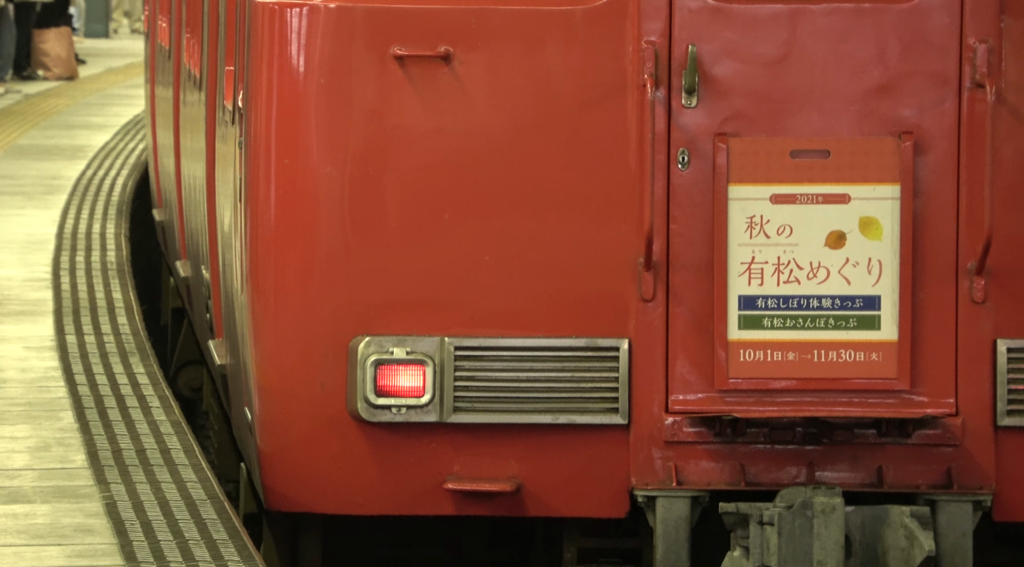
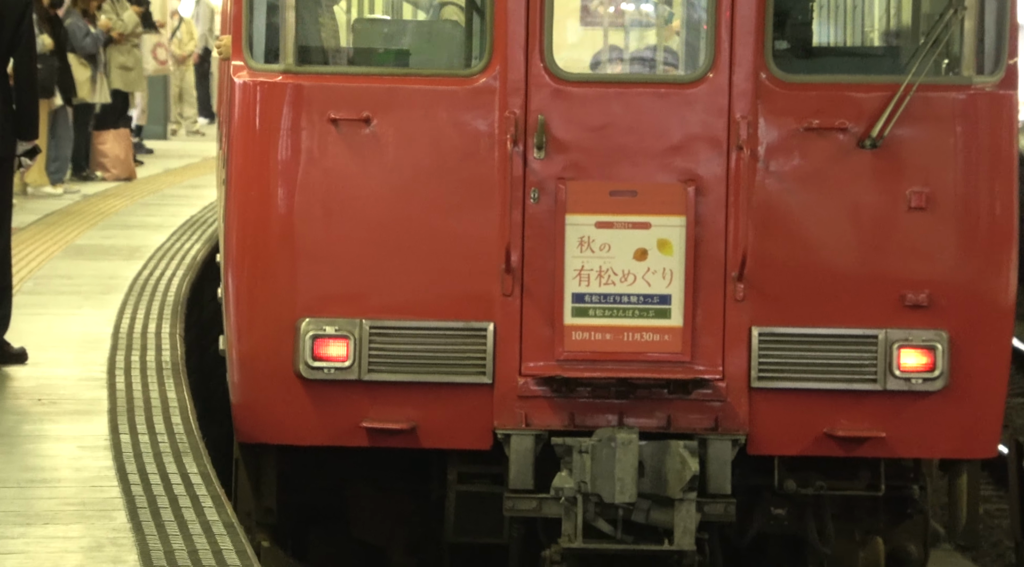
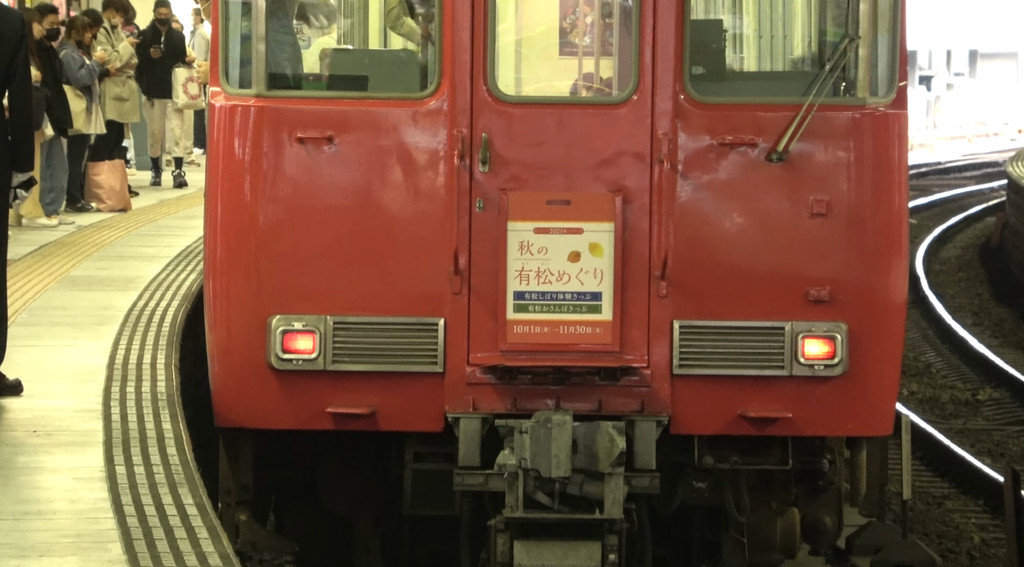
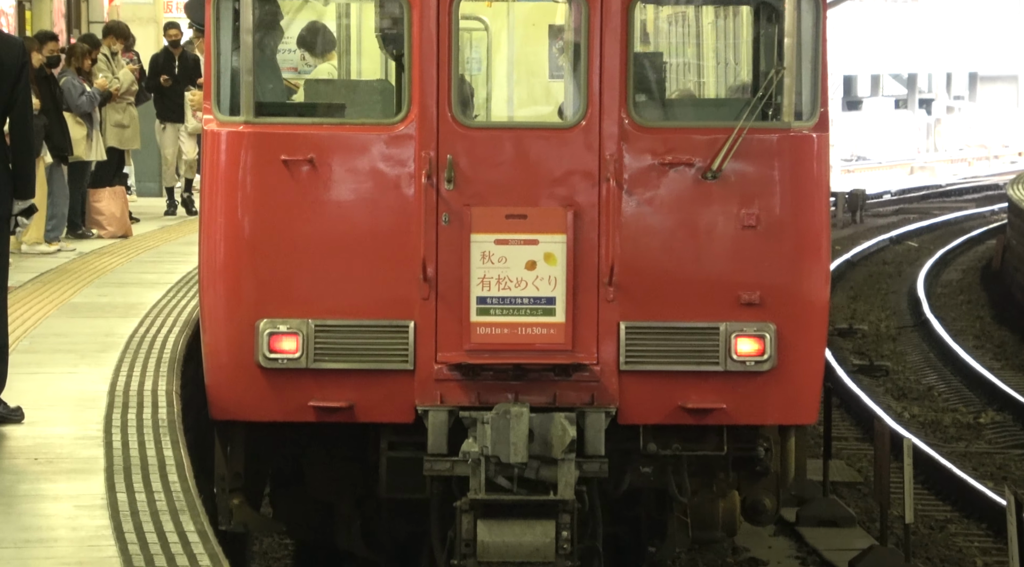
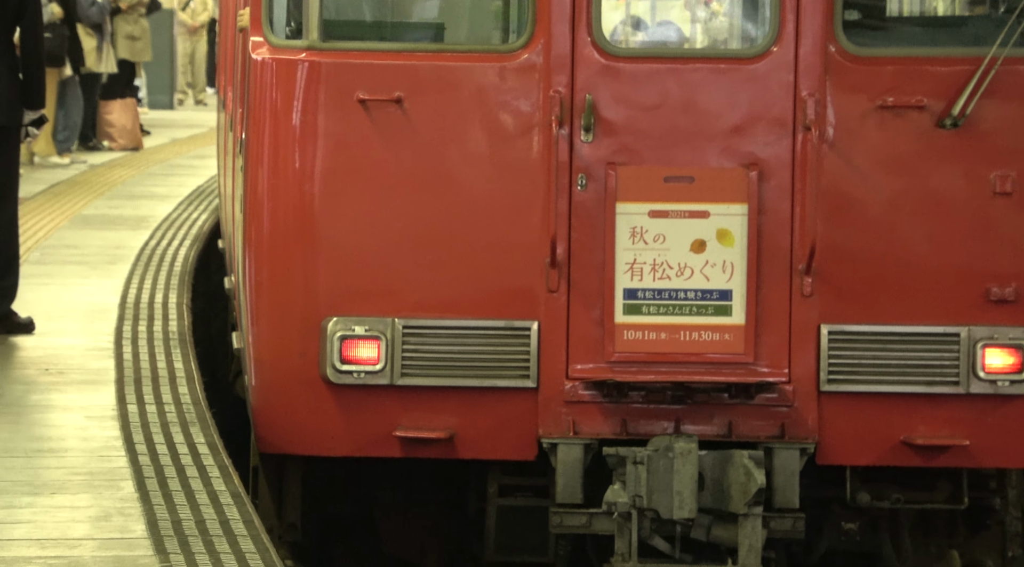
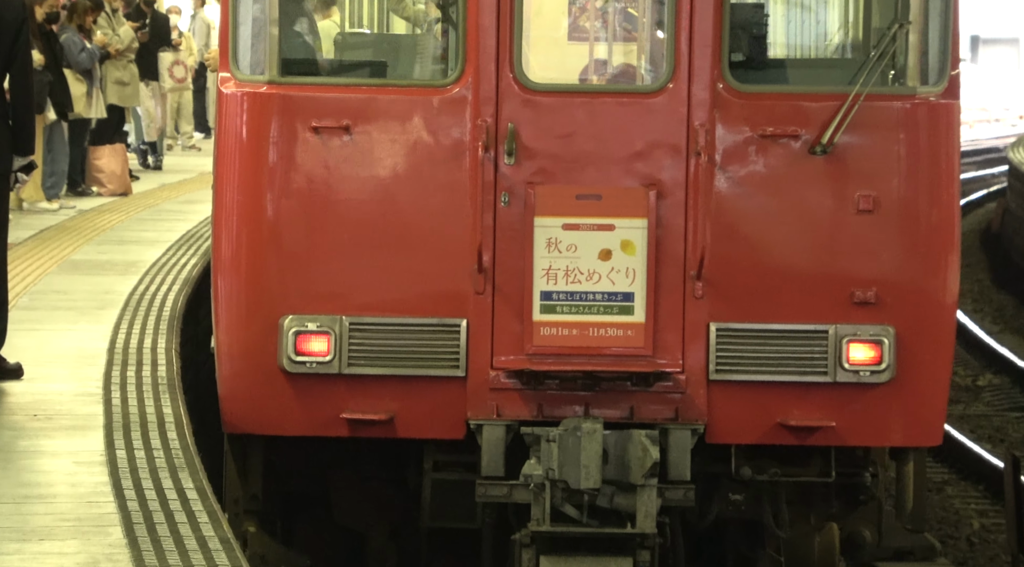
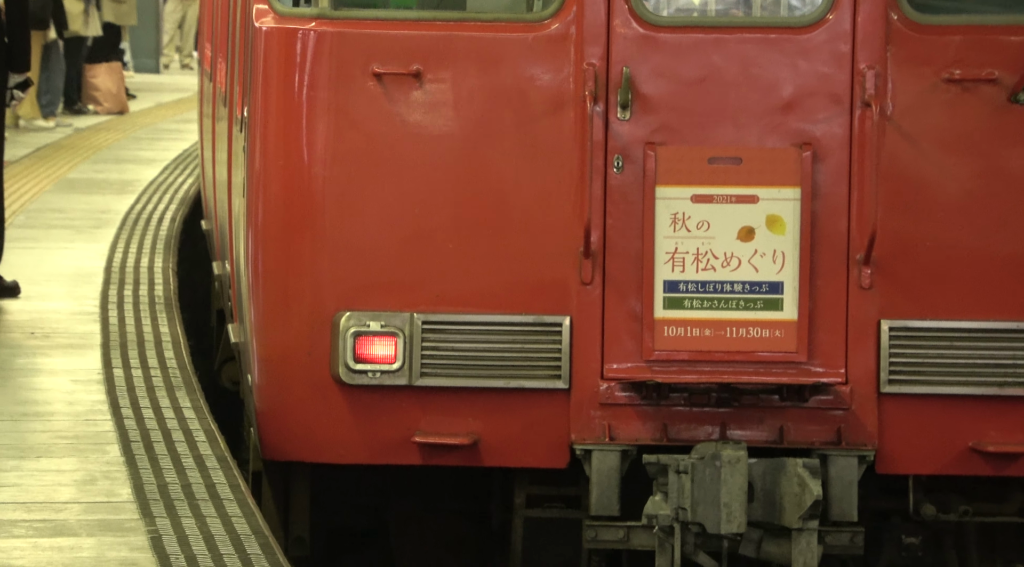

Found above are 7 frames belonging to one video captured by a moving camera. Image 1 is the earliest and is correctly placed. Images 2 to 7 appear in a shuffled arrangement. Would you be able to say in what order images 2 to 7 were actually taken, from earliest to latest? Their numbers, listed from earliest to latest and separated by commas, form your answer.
7, 5, 2, 6, 3, 4
